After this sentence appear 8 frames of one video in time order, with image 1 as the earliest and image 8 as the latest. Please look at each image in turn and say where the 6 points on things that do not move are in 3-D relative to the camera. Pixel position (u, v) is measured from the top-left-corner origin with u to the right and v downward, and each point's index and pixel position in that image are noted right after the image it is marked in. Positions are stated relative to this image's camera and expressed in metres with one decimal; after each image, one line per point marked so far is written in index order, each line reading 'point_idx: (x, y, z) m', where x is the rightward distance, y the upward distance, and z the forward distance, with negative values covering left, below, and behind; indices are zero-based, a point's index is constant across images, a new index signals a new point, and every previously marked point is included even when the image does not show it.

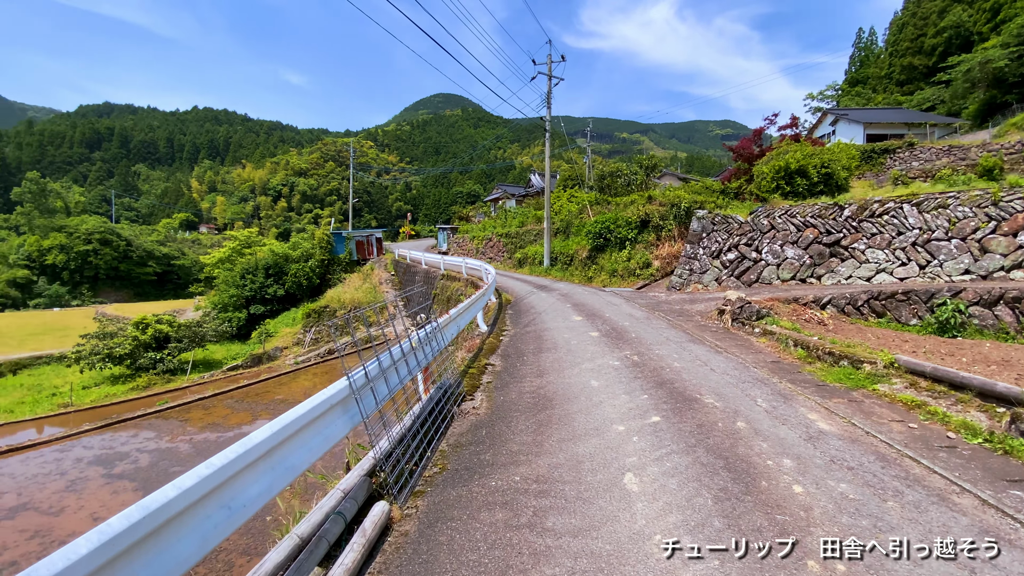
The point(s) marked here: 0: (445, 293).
0: (-1.8, -0.1, +12.0) m
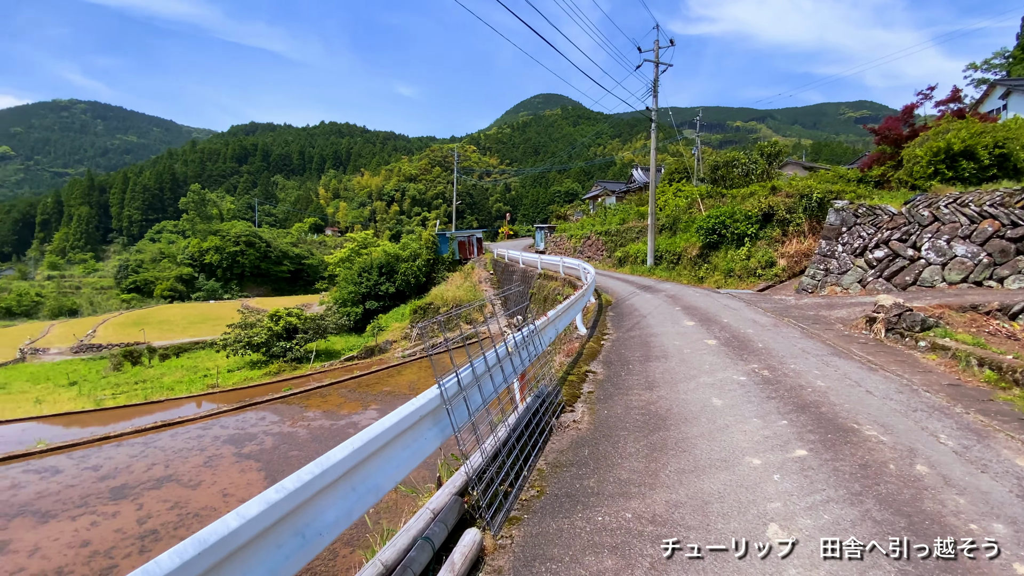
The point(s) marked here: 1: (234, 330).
0: (+0.8, -0.1, +11.8) m
1: (-9.3, -1.4, +15.0) m
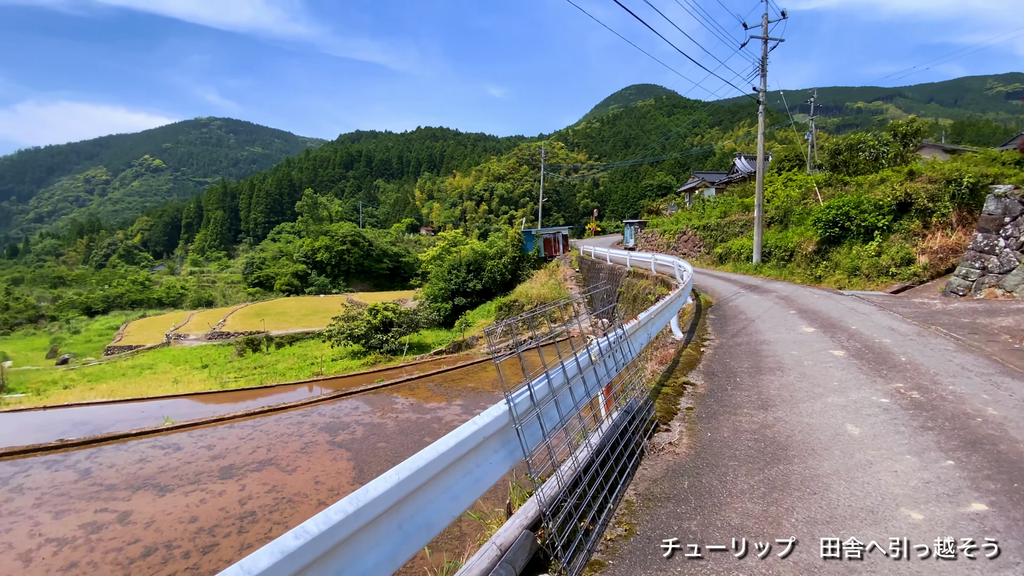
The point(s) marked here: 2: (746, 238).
0: (+3.0, -0.1, +11.2) m
1: (-6.3, -1.3, +16.2) m
2: (+7.2, +1.5, +13.9) m
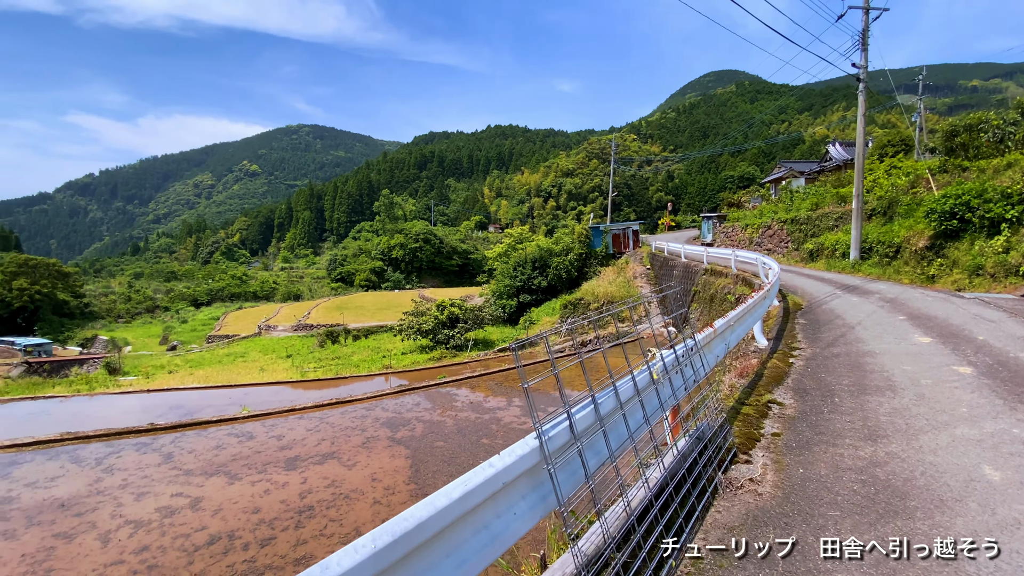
0: (+4.6, -0.1, +10.4) m
1: (-3.9, -1.1, +16.8) m
2: (+9.1, +1.5, +12.4) m
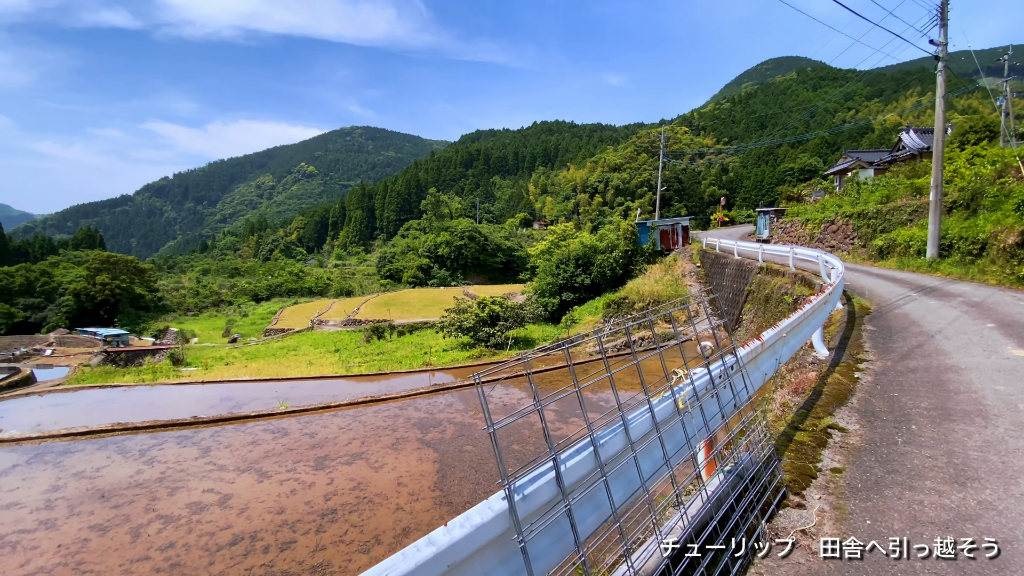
0: (+5.4, -0.1, +9.7) m
1: (-2.4, -1.0, +16.9) m
2: (+10.2, +1.5, +11.2) m
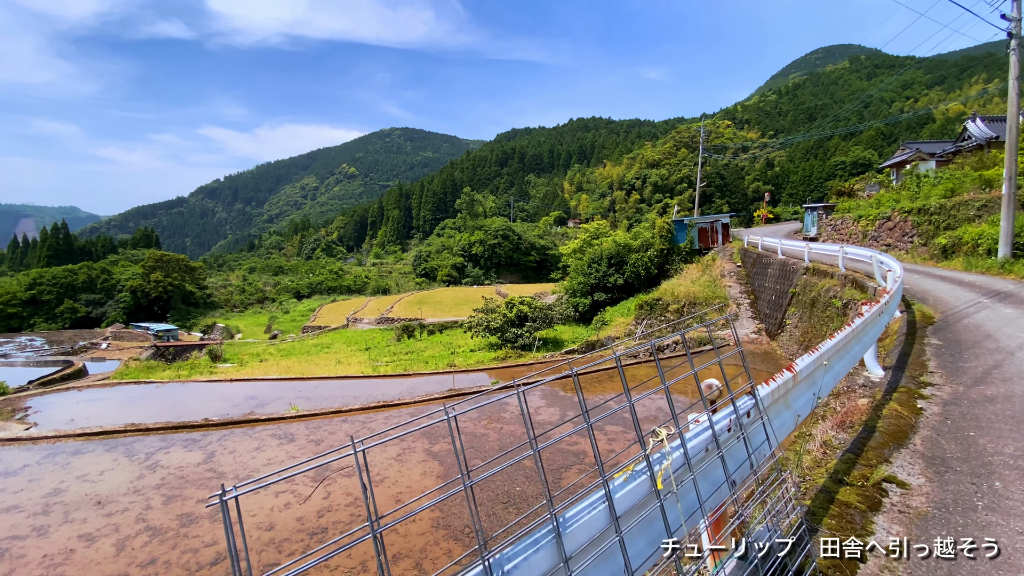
0: (+5.9, -0.1, +9.0) m
1: (-1.3, -1.0, +16.8) m
2: (+10.8, +1.5, +10.1) m
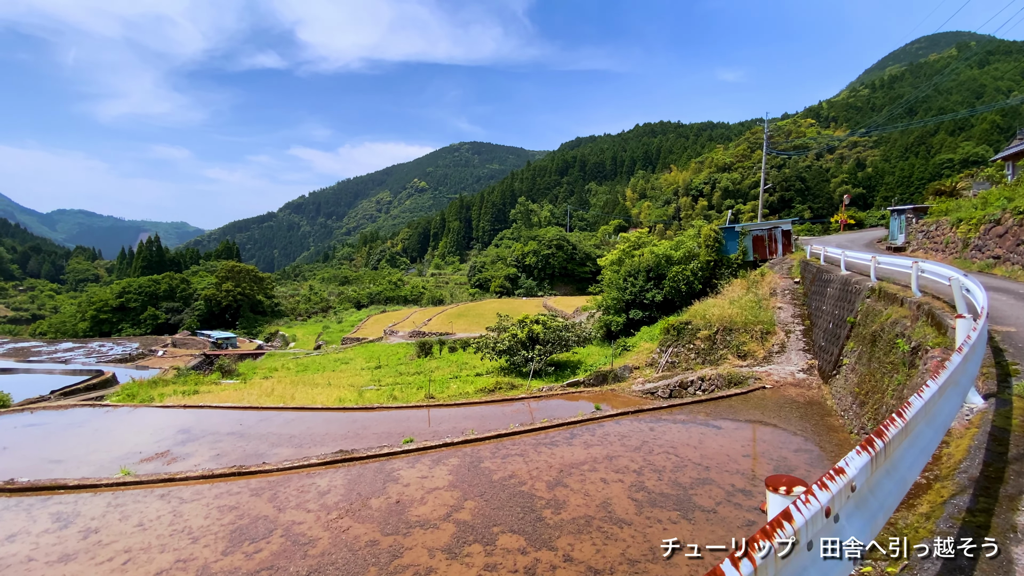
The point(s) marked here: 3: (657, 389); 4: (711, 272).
0: (+5.3, -0.6, +6.6) m
1: (-0.8, -1.6, +15.3) m
2: (+10.3, +1.0, +7.0) m
3: (+3.0, -2.1, +9.3) m
4: (+7.4, +0.6, +16.6) m
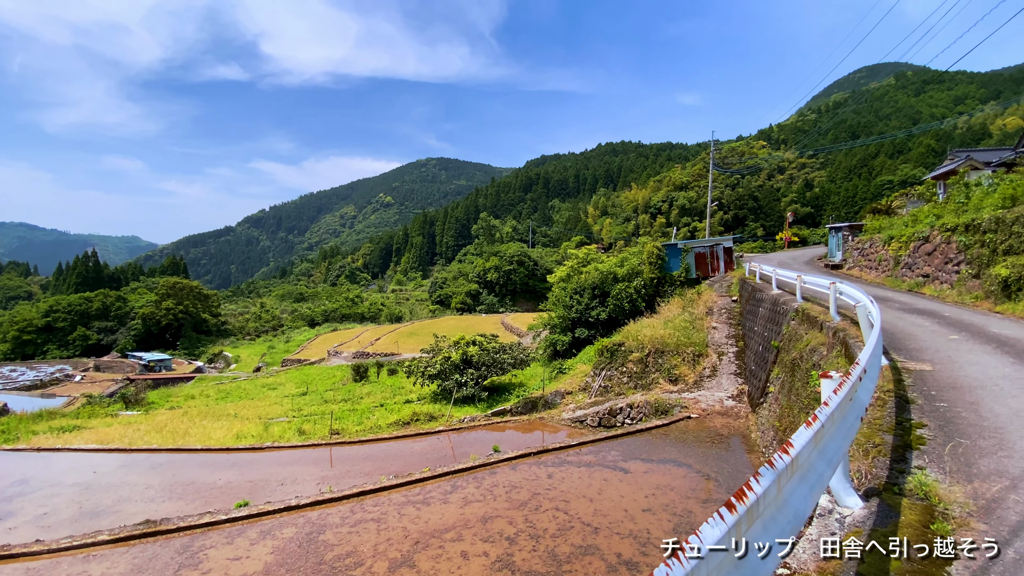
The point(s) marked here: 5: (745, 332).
0: (+3.8, -0.9, +6.1) m
1: (-2.8, -2.2, +14.4) m
2: (+8.8, +0.6, +7.0) m
3: (+1.4, -2.5, +8.6) m
4: (+5.2, -0.1, +16.3) m
5: (+5.2, -1.0, +10.0) m
